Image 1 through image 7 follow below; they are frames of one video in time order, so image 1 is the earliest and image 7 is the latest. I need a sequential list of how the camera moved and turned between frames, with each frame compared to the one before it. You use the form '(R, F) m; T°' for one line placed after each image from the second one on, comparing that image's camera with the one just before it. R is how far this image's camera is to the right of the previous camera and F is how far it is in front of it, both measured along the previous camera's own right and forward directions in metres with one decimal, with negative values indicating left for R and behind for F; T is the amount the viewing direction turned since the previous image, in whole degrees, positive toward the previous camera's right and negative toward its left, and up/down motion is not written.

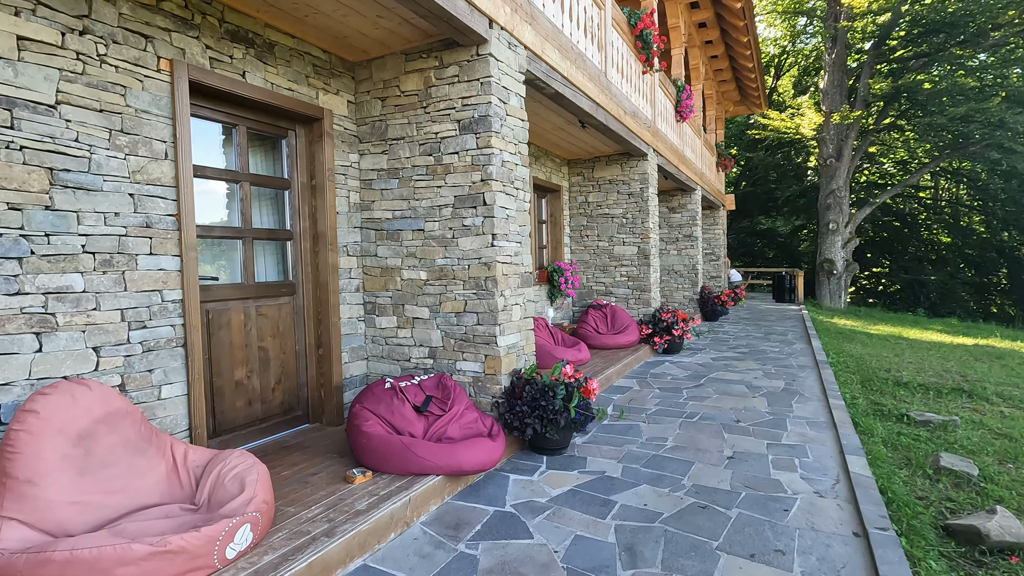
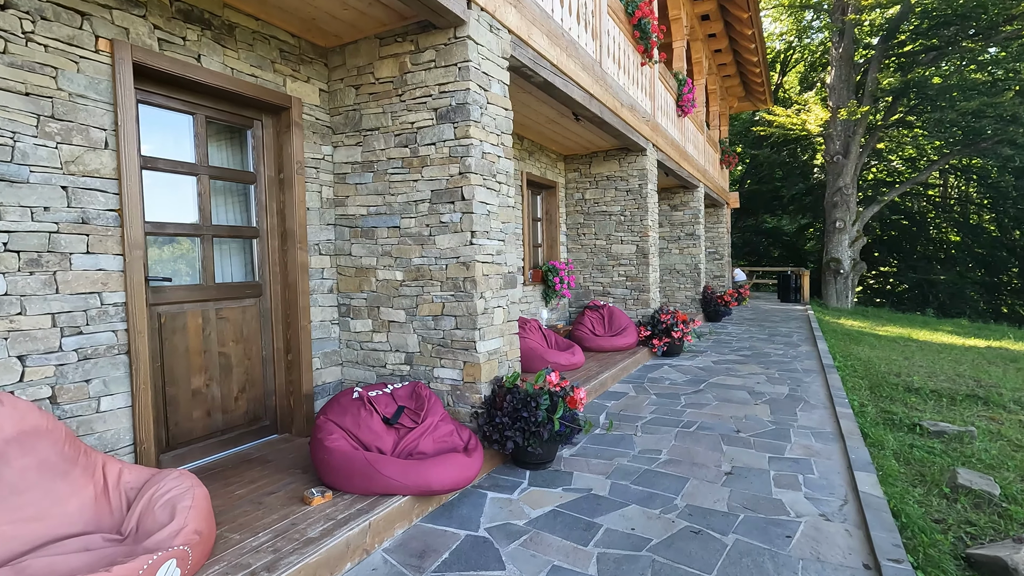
(+0.1, +0.3) m; 0°
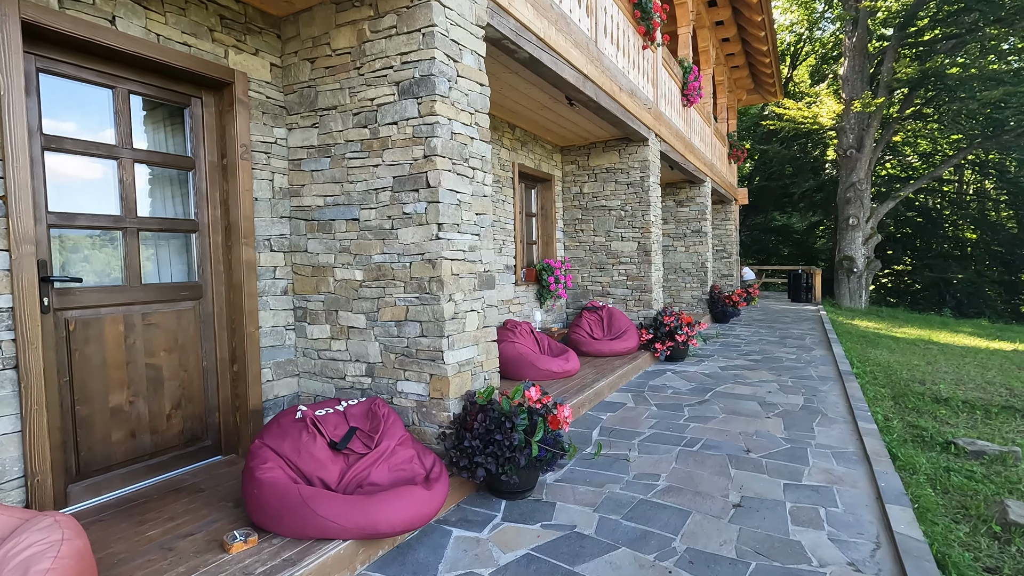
(+0.2, +0.4) m; -1°
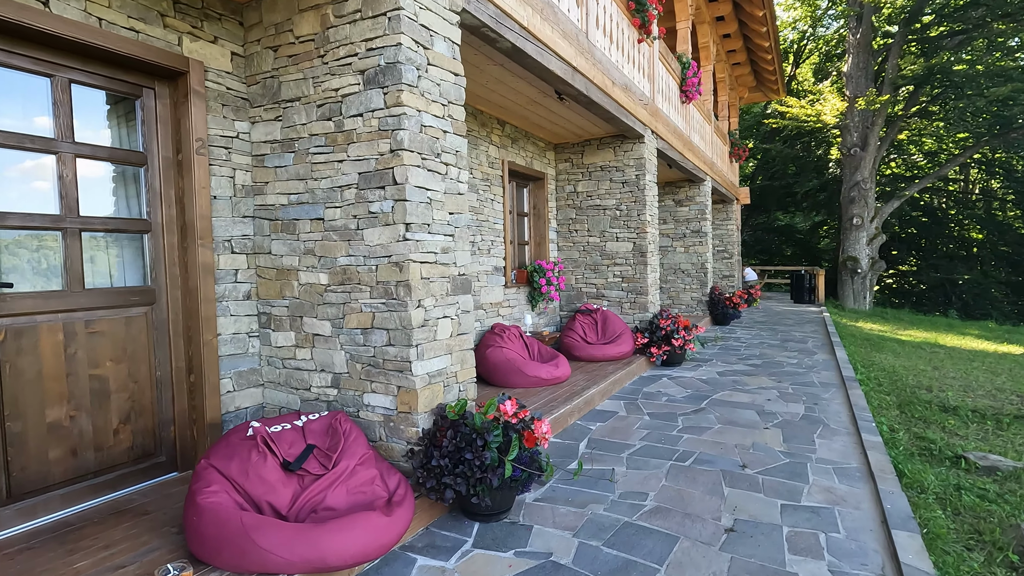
(+0.1, +0.2) m; 0°
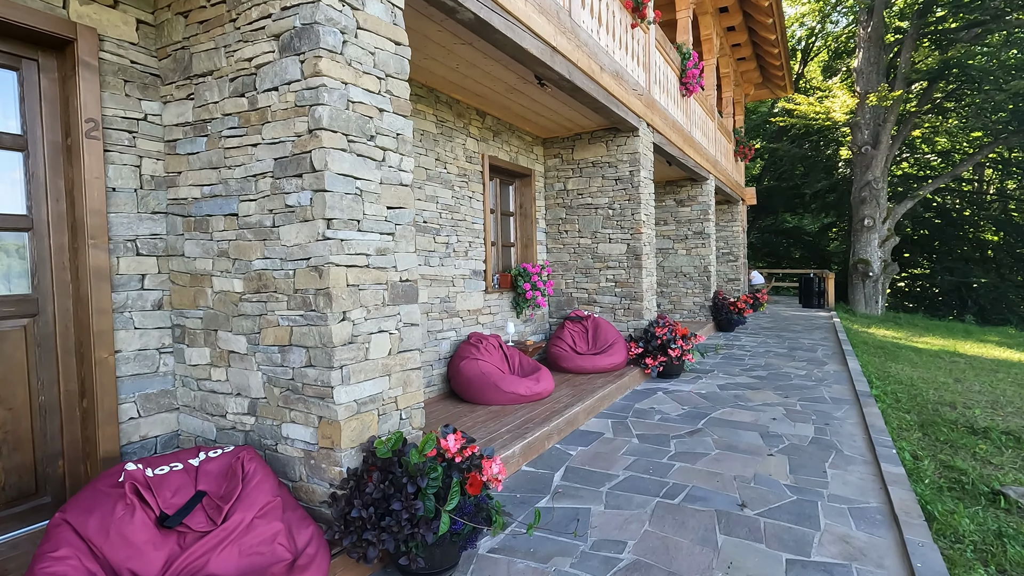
(+0.2, +0.5) m; -1°
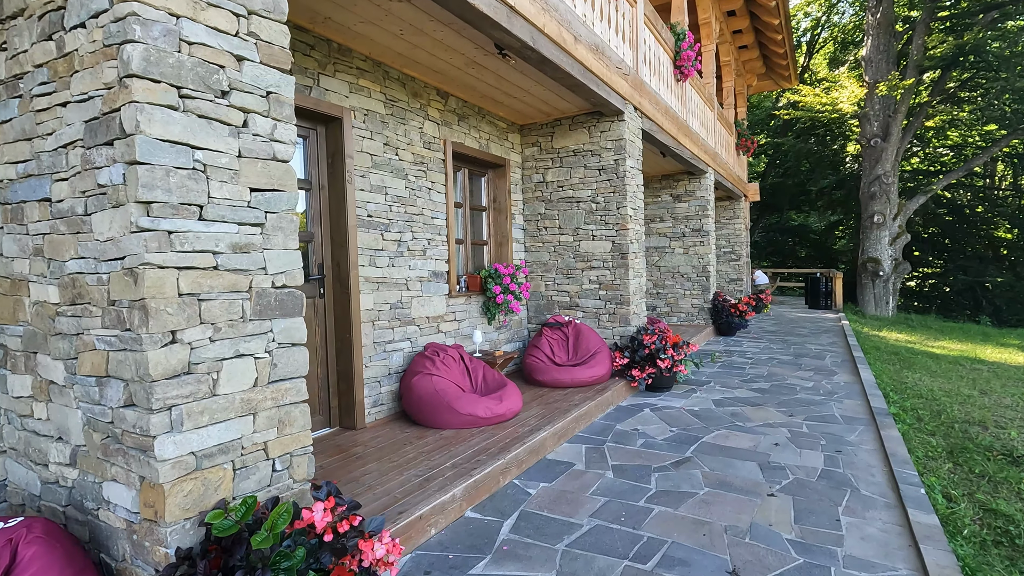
(+0.3, +0.6) m; 0°
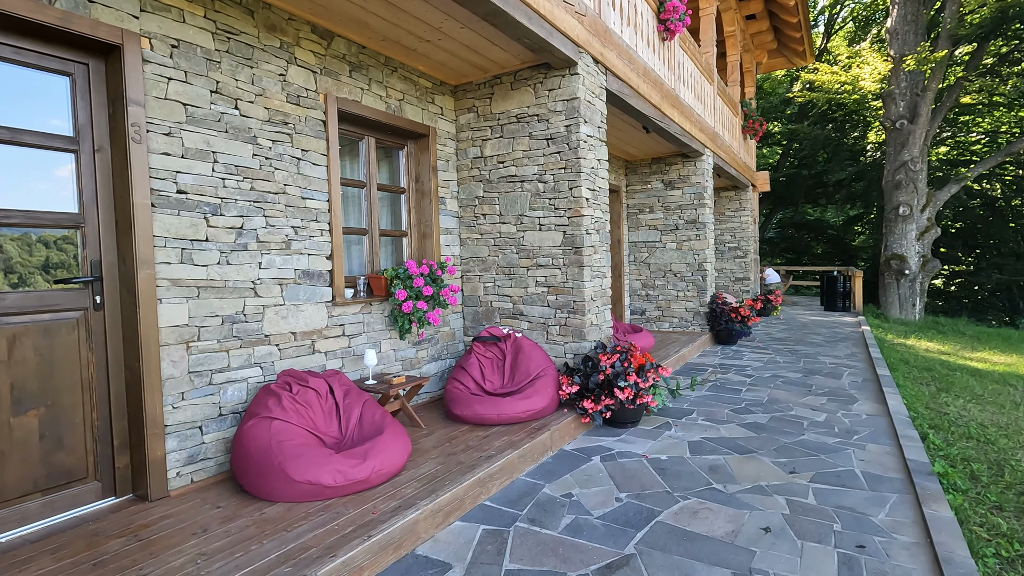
(+0.7, +1.2) m; -1°
